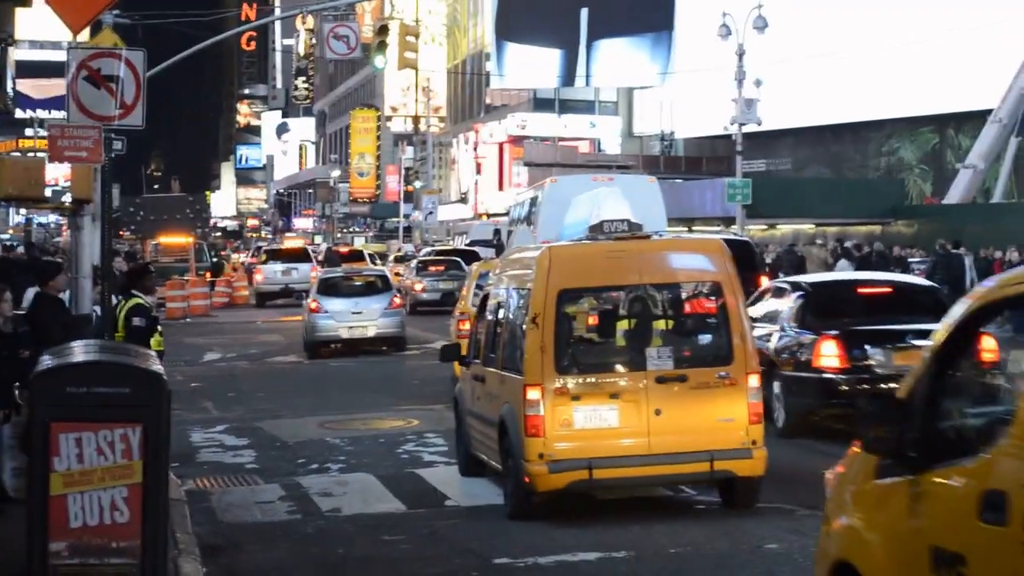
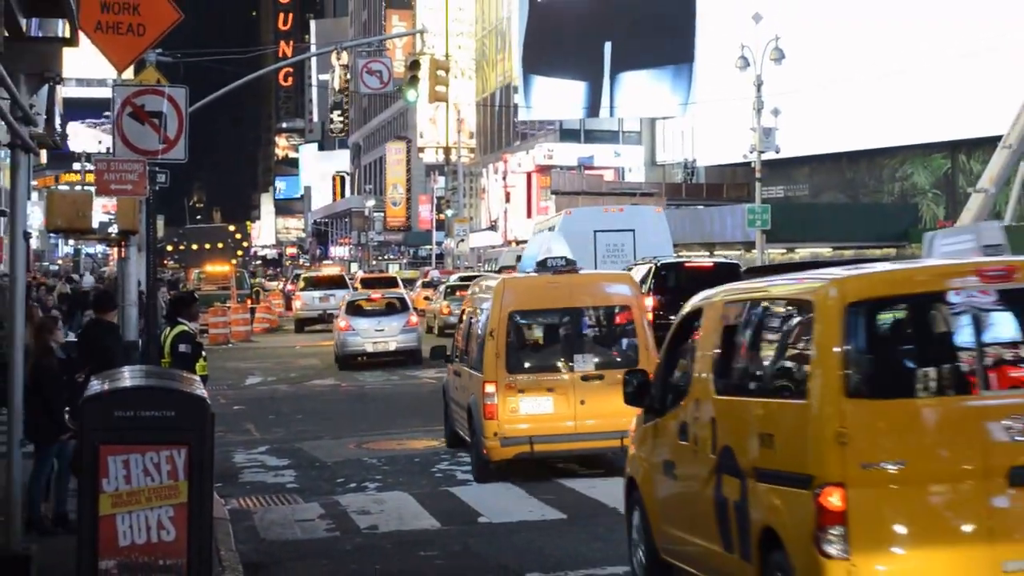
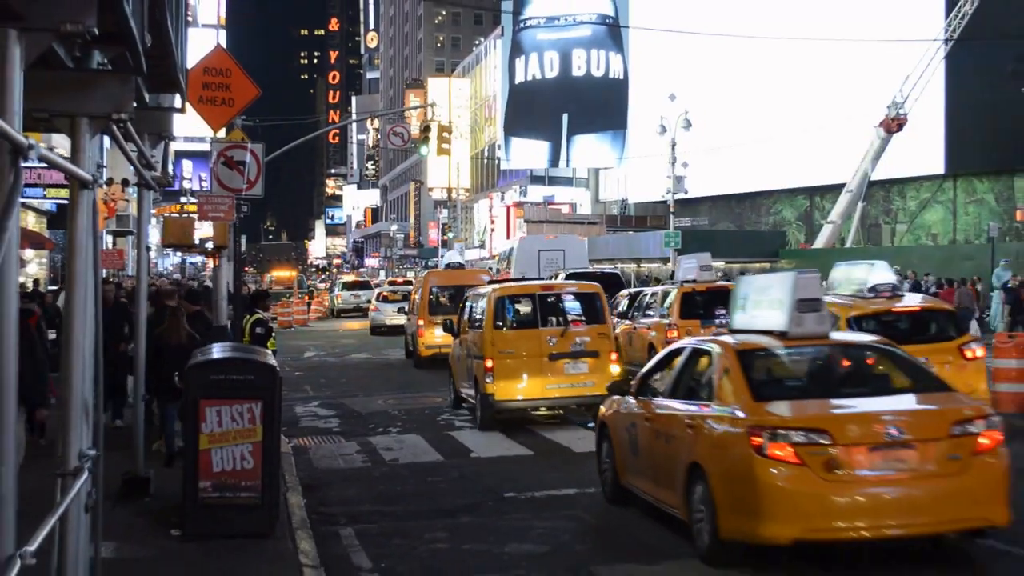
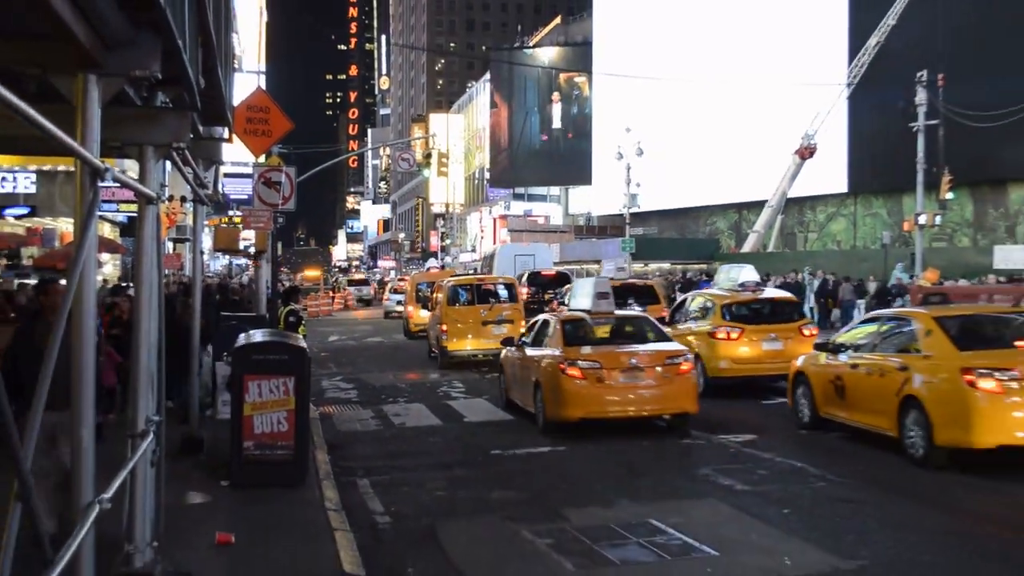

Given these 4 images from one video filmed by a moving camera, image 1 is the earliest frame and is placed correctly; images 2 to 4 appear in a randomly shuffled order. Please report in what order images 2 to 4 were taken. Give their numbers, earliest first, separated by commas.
2, 3, 4
